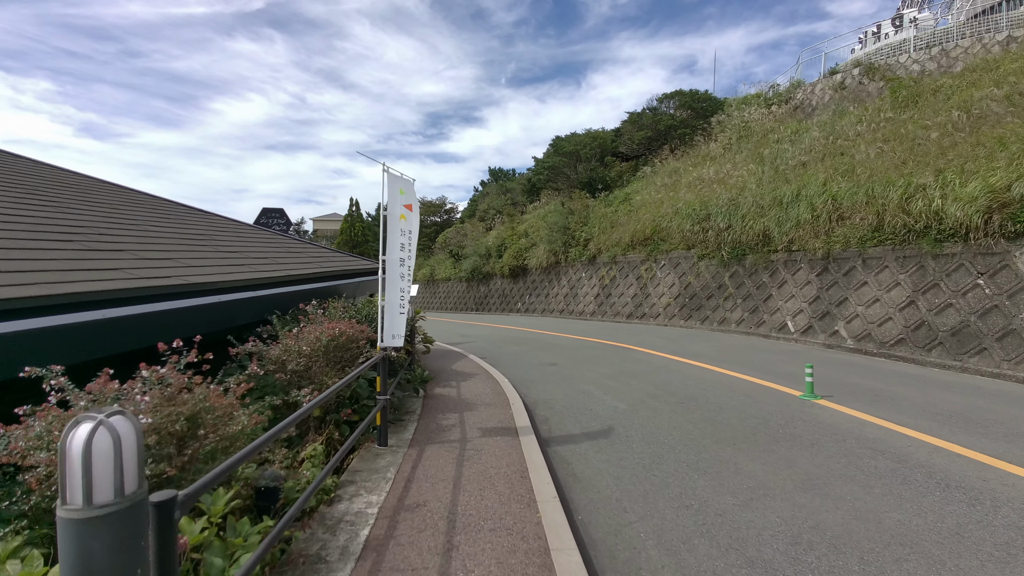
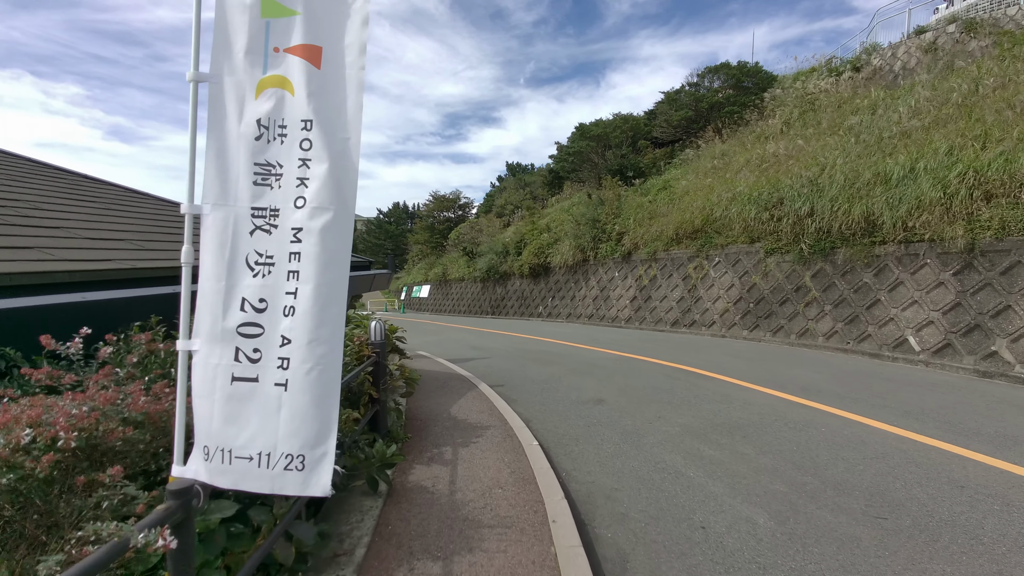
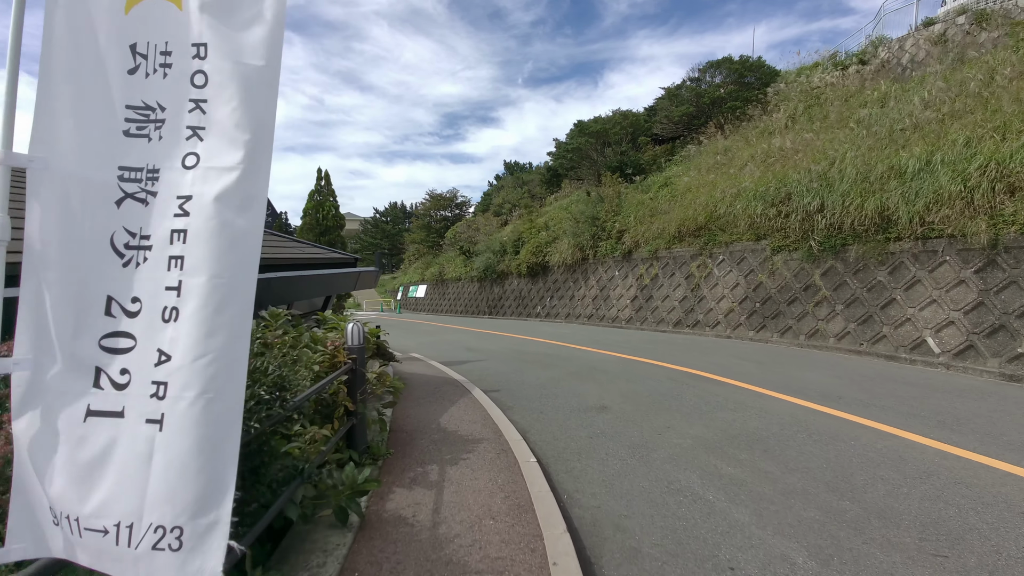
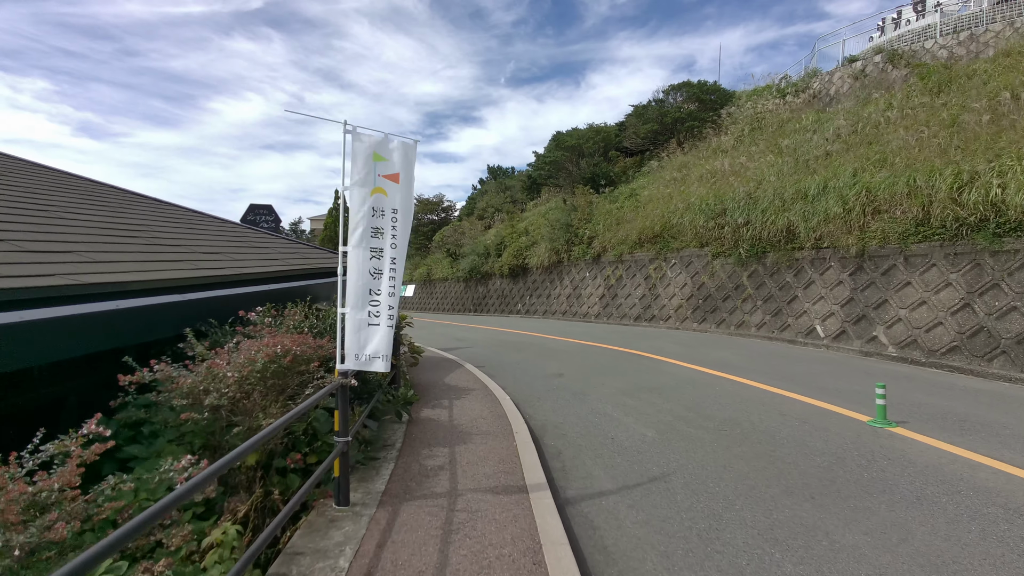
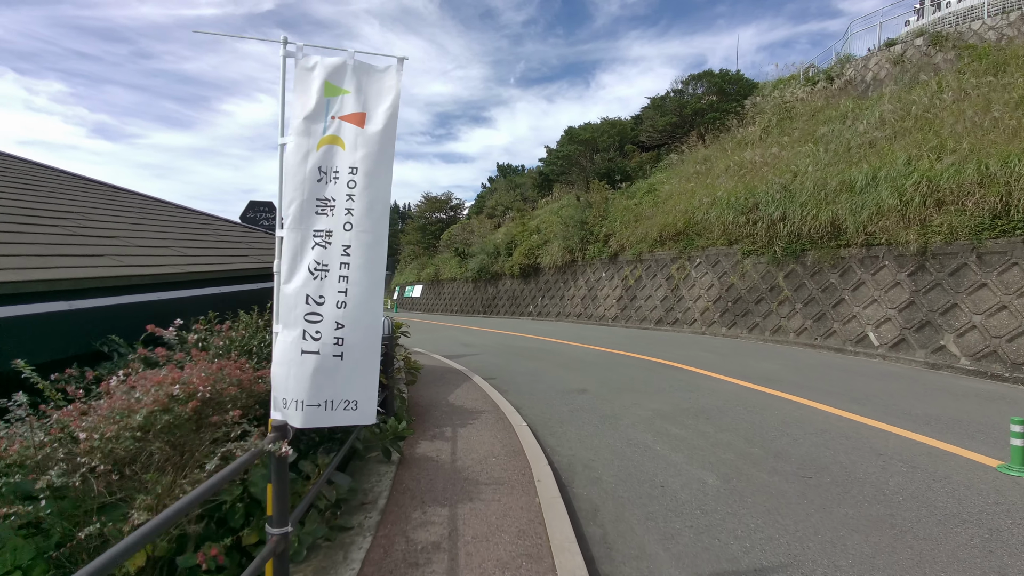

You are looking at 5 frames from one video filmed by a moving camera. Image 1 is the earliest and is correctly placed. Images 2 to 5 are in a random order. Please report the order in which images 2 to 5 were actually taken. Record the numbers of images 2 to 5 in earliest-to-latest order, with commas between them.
4, 5, 2, 3
